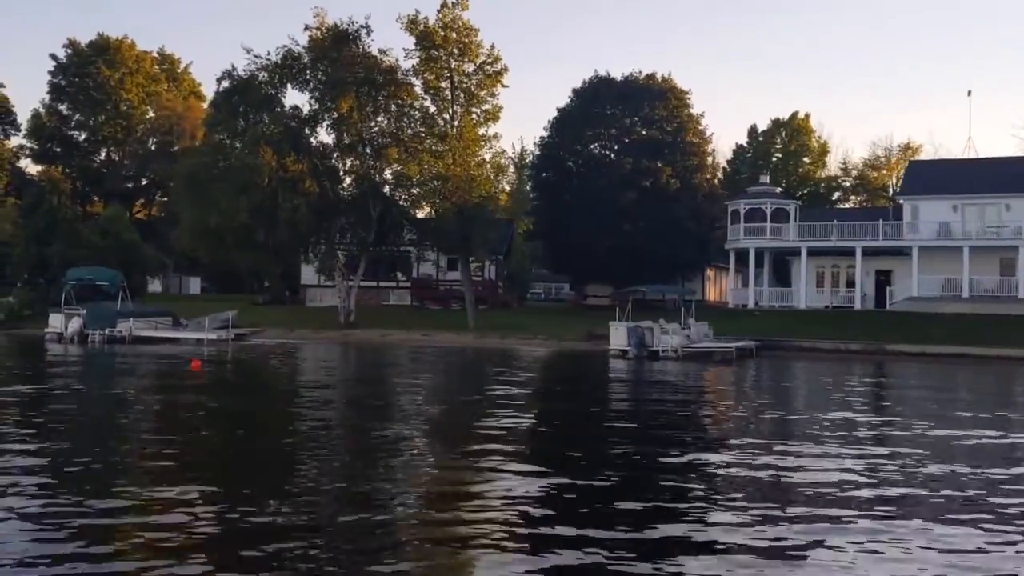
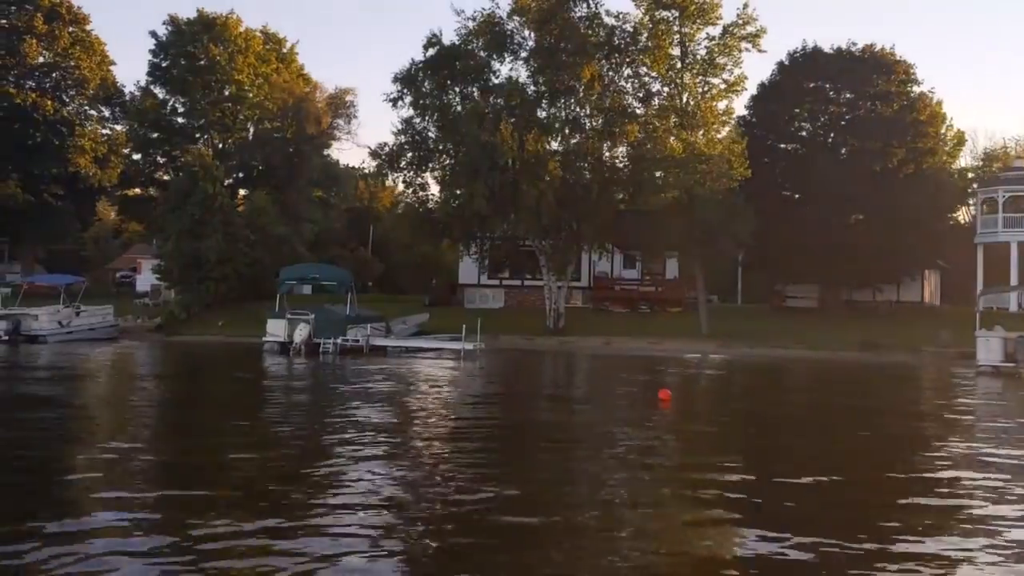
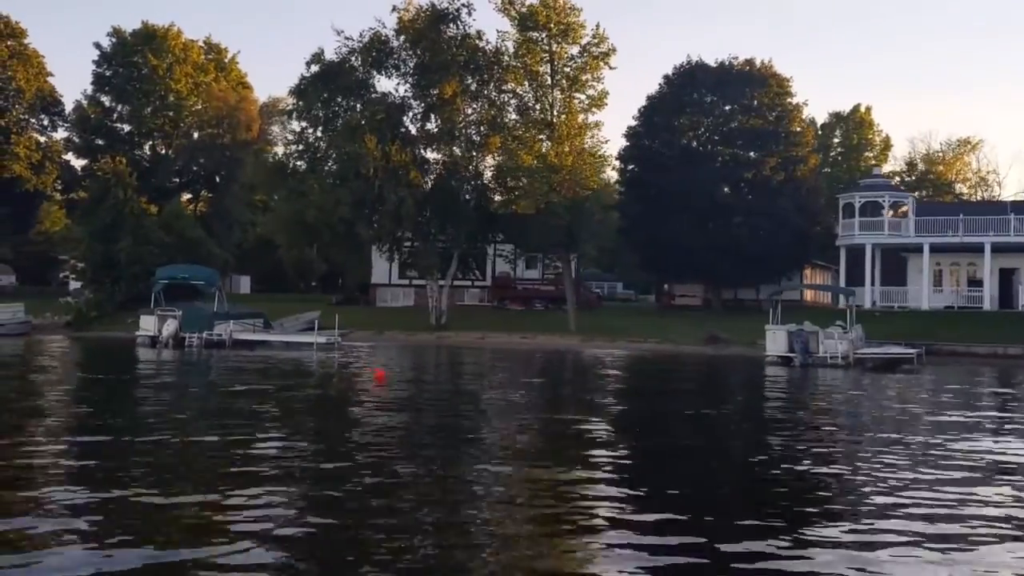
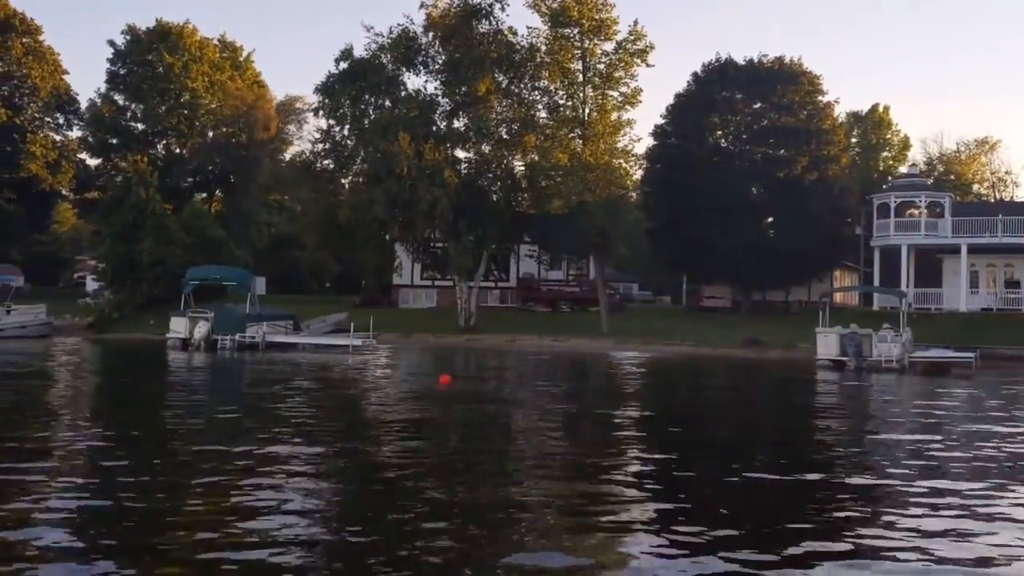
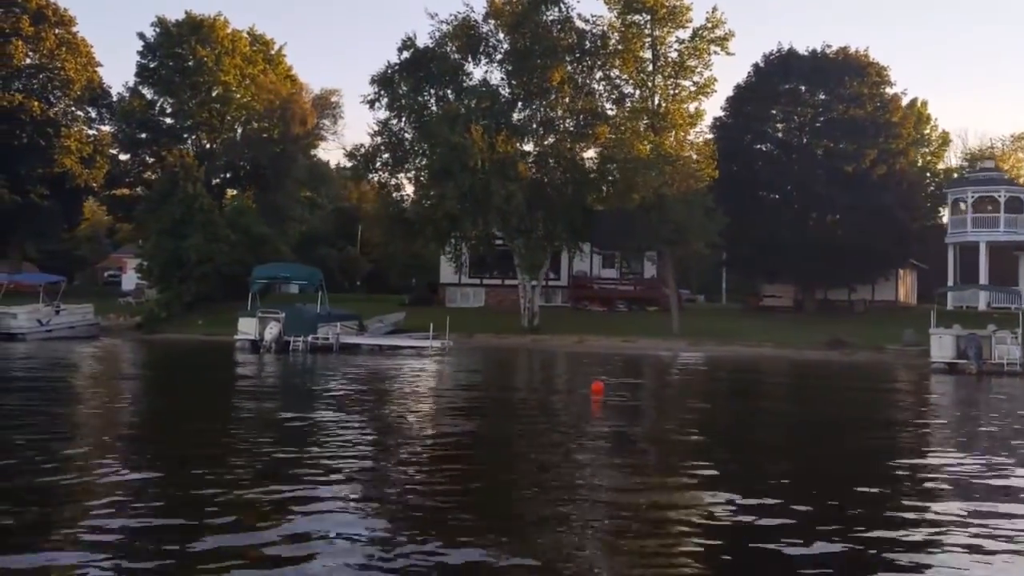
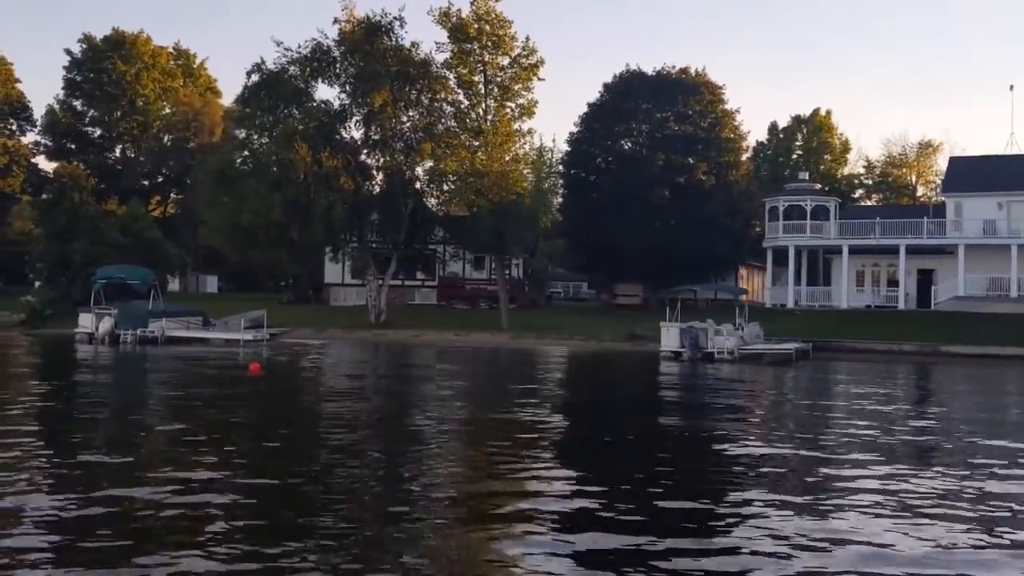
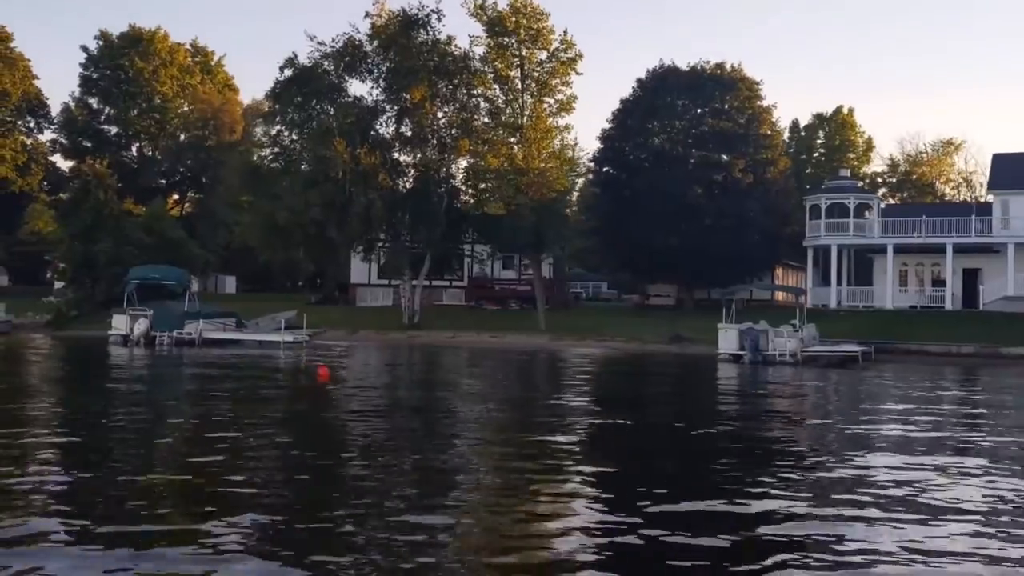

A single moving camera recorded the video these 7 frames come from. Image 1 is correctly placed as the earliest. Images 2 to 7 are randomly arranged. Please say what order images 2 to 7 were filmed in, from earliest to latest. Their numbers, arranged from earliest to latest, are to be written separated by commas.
6, 7, 3, 4, 5, 2
